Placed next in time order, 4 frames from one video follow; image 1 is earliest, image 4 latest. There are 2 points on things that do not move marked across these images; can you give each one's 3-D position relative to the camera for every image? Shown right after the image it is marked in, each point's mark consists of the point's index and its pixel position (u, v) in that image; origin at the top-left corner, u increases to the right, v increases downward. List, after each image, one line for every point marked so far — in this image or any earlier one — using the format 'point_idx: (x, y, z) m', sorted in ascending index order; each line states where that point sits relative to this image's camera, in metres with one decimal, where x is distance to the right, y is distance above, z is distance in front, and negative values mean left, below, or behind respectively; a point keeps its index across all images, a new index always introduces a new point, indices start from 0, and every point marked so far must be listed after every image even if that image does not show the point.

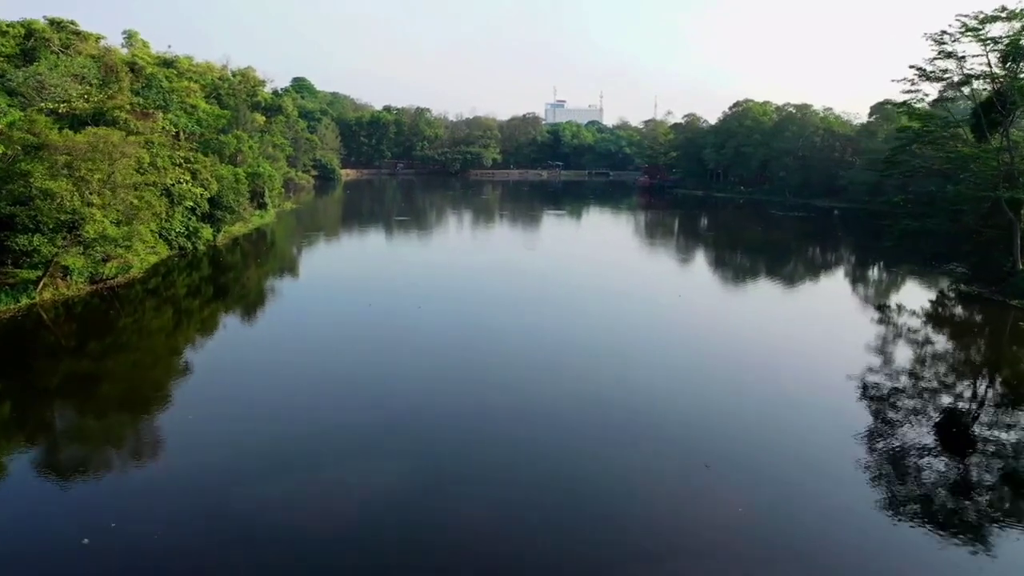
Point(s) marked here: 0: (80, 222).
0: (-9.4, +1.6, +15.3) m
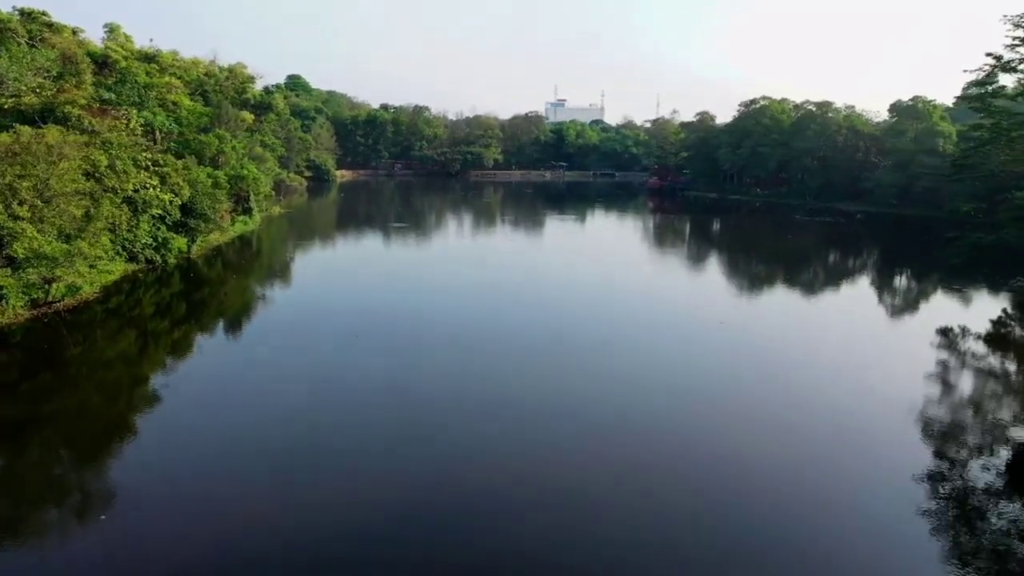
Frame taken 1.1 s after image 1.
0: (-9.2, +1.1, +13.4) m
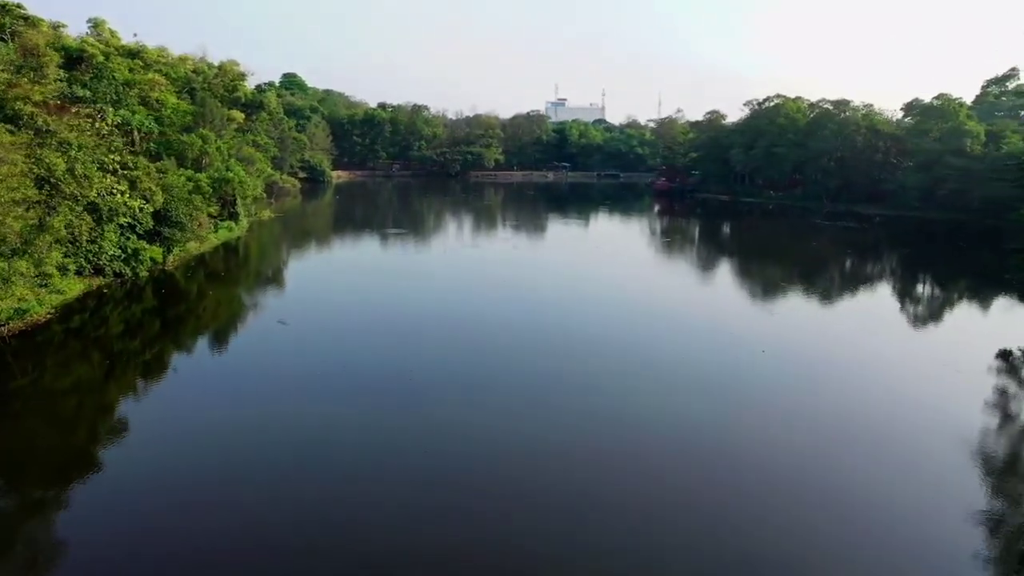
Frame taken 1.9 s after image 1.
0: (-9.1, +0.8, +11.9) m
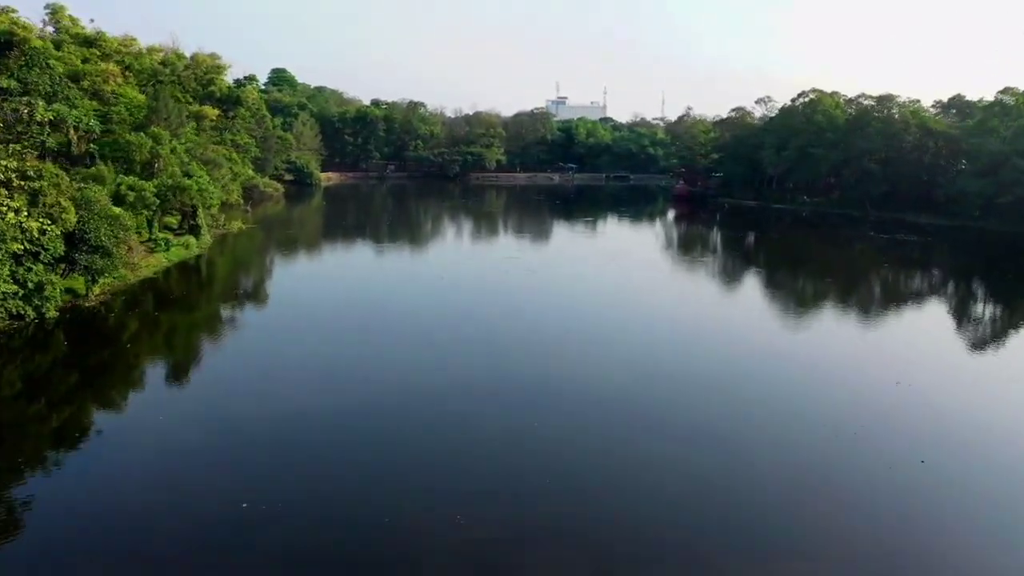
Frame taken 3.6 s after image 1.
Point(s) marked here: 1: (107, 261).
0: (-8.8, +0.1, +8.6) m
1: (-9.2, +1.1, +17.4) m
